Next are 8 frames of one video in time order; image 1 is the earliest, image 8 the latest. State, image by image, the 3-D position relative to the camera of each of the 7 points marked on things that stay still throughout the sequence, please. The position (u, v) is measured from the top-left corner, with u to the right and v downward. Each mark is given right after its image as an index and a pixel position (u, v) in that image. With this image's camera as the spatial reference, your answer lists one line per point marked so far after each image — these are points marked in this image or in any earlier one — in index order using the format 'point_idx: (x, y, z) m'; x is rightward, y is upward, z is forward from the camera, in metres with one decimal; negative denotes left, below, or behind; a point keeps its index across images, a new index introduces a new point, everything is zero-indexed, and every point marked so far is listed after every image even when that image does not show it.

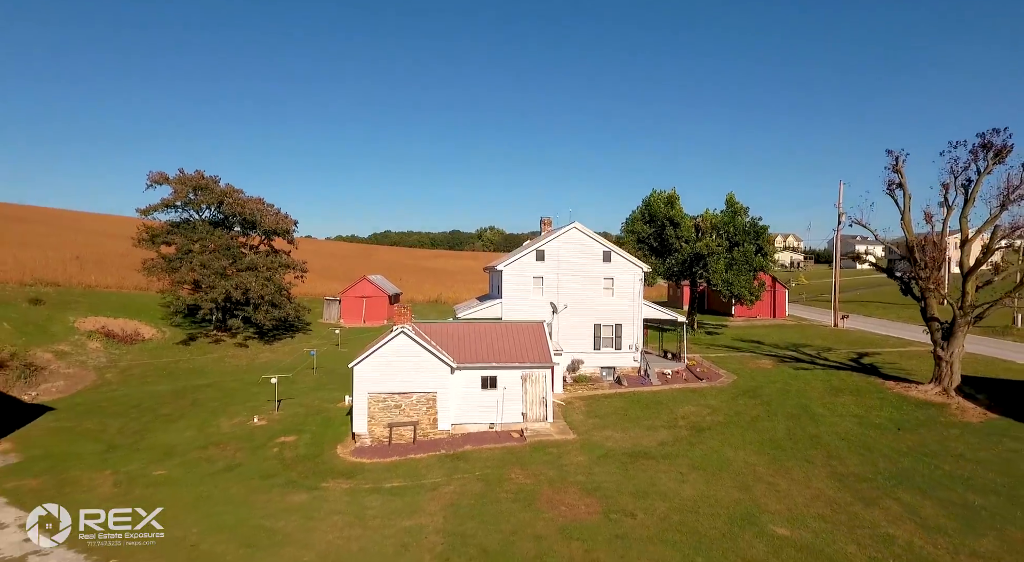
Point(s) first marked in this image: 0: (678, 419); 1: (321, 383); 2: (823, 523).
0: (+4.3, -3.6, +14.7) m
1: (-6.7, -3.4, +19.8) m
2: (+5.2, -4.1, +9.5) m
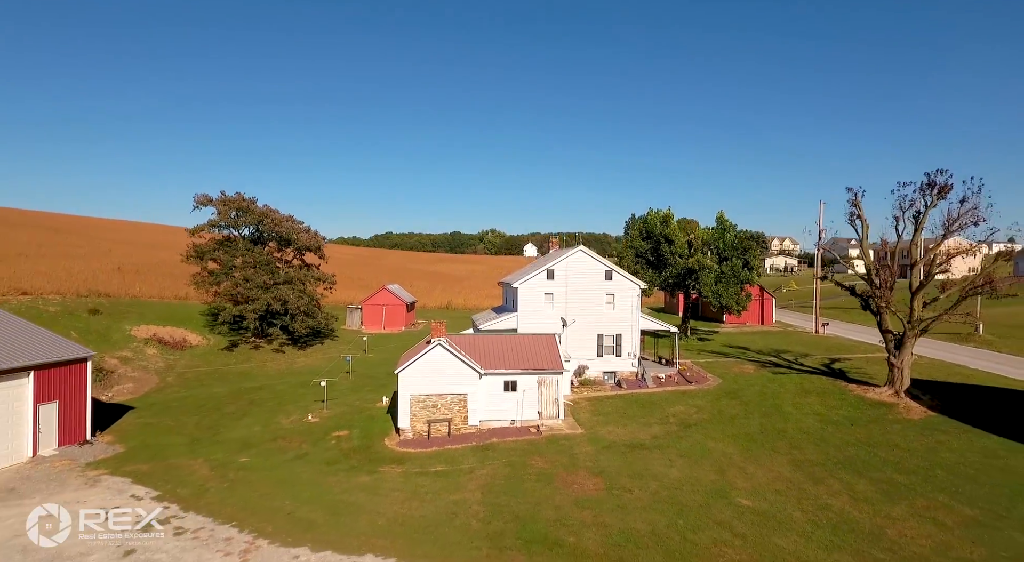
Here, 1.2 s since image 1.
0: (+4.9, -4.2, +17.4) m
1: (-6.1, -4.0, +22.5) m
2: (+5.8, -4.7, +12.3) m
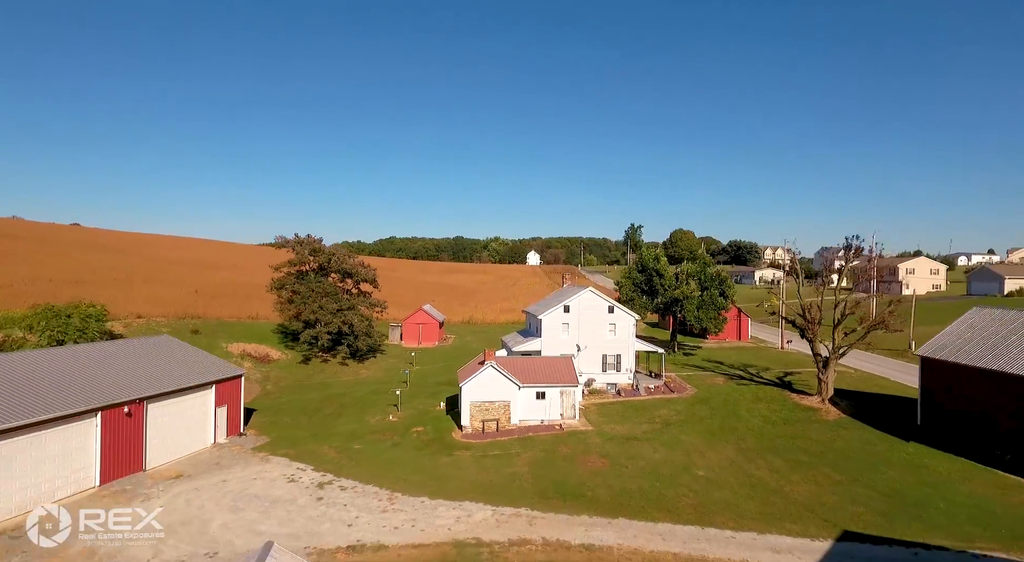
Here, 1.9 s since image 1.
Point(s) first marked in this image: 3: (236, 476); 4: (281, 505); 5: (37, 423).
0: (+6.1, -5.9, +24.0) m
1: (-4.9, -5.7, +29.0) m
2: (+7.0, -6.3, +18.8) m
3: (-9.0, -6.5, +18.6) m
4: (-6.7, -6.6, +16.6) m
5: (-12.9, -4.0, +15.9) m
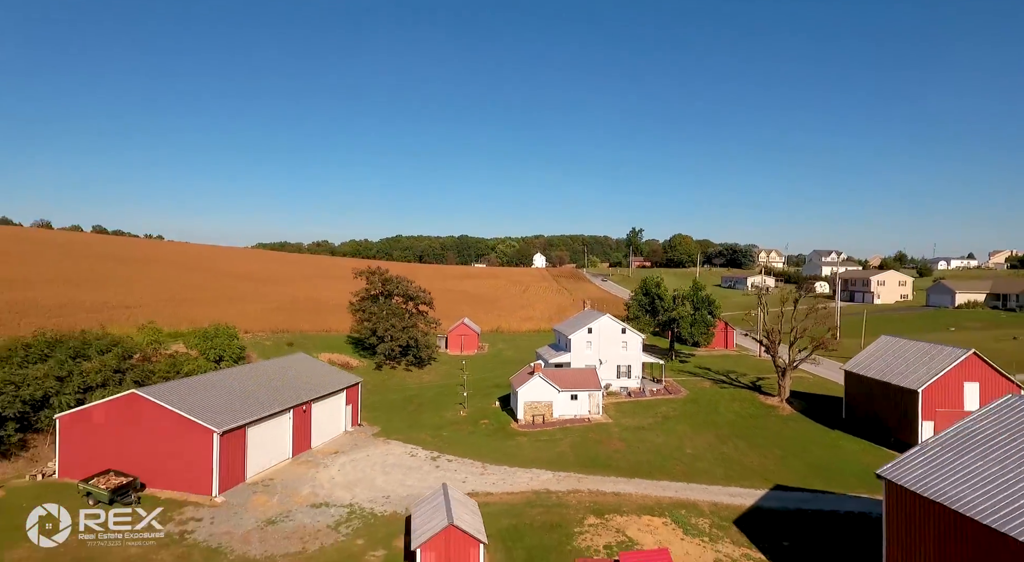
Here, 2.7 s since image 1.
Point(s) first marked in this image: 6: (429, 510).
0: (+8.4, -7.7, +32.7) m
1: (-2.6, -7.5, +37.7) m
2: (+9.4, -8.2, +27.5) m
3: (-6.6, -8.4, +27.3) m
4: (-4.3, -8.5, +25.3) m
5: (-10.6, -5.9, +24.6) m
6: (-2.8, -7.7, +18.8) m
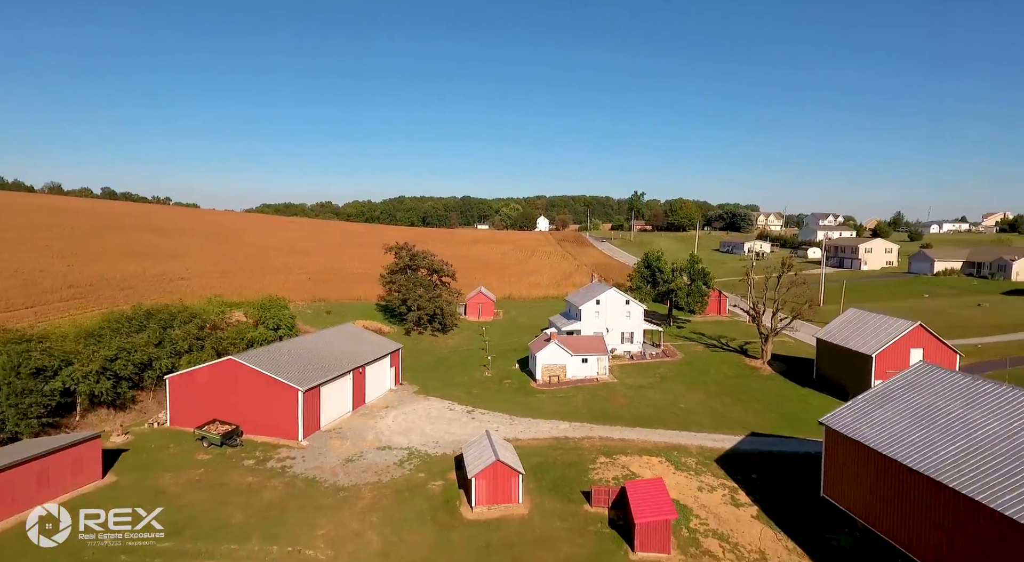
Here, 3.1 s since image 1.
0: (+9.7, -6.3, +37.9) m
1: (-1.3, -5.7, +42.9) m
2: (+10.6, -7.2, +32.8) m
3: (-5.4, -7.3, +32.6) m
4: (-3.1, -7.6, +30.6) m
5: (-9.3, -5.1, +29.7) m
6: (-1.5, -7.3, +24.1) m
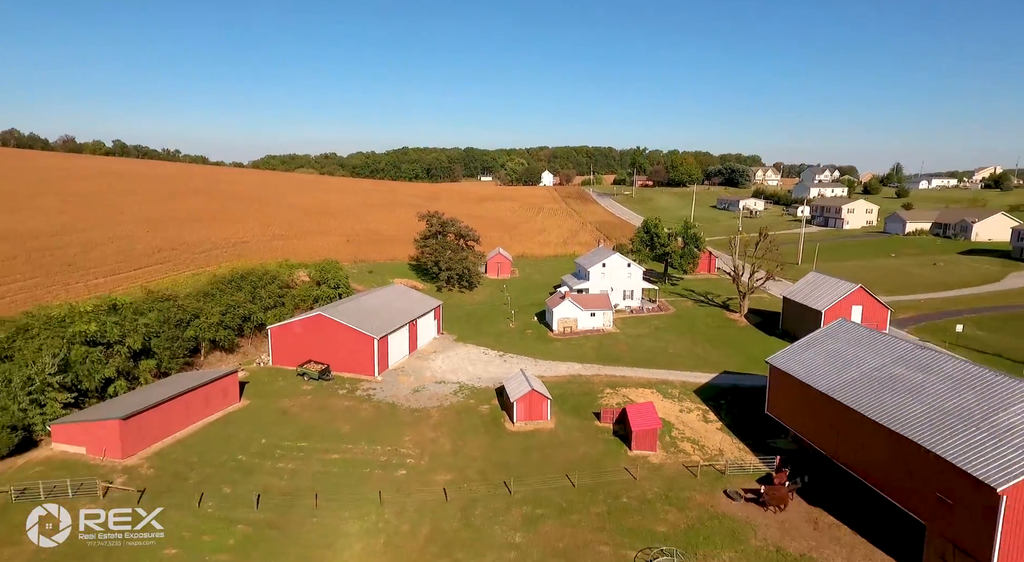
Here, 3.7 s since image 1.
0: (+11.3, -3.6, +45.8) m
1: (+0.3, -2.5, +50.8) m
2: (+12.3, -4.9, +40.8) m
3: (-3.7, -5.1, +40.6) m
4: (-1.4, -5.6, +38.7) m
5: (-7.7, -3.1, +37.5) m
6: (+0.2, -5.8, +32.1) m
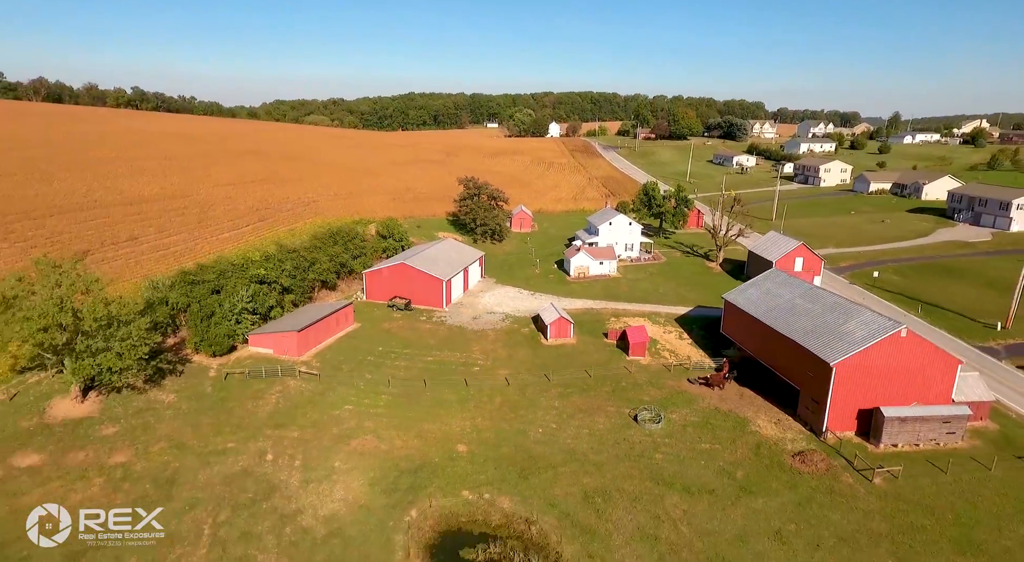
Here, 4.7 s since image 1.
0: (+14.0, +1.1, +58.6) m
1: (+3.0, +2.7, +63.4) m
2: (+14.9, -0.8, +53.7) m
3: (-1.1, -0.9, +53.6) m
4: (+1.2, -1.6, +51.6) m
5: (-5.0, +0.7, +50.3) m
6: (+2.8, -2.5, +45.2) m
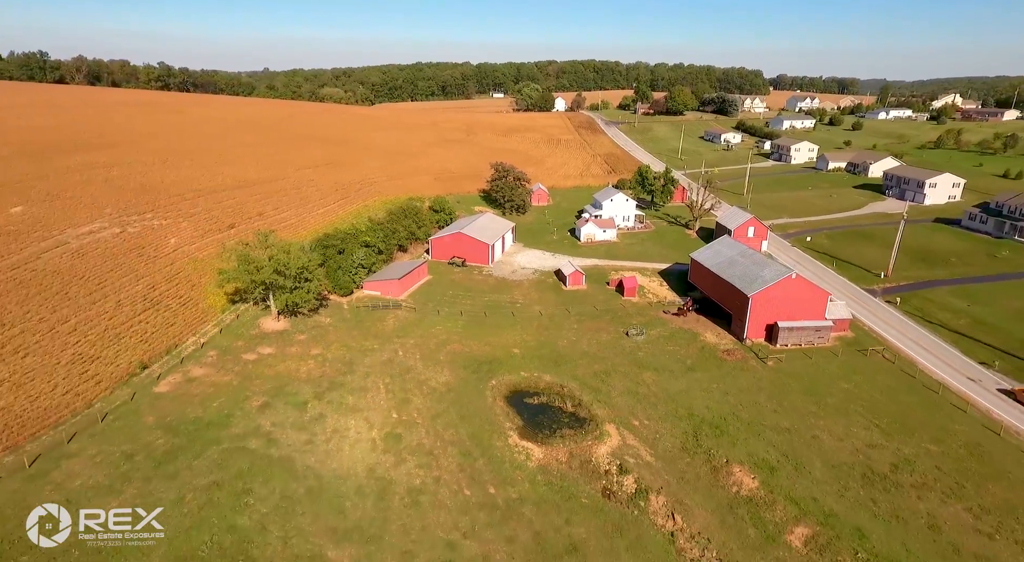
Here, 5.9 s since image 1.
0: (+17.1, +6.0, +75.8) m
1: (+6.1, +7.9, +80.5) m
2: (+18.0, +3.8, +71.0) m
3: (+2.0, +3.6, +70.9) m
4: (+4.4, +2.8, +69.0) m
5: (-1.9, +5.1, +67.5) m
6: (+5.9, +1.5, +62.6) m
